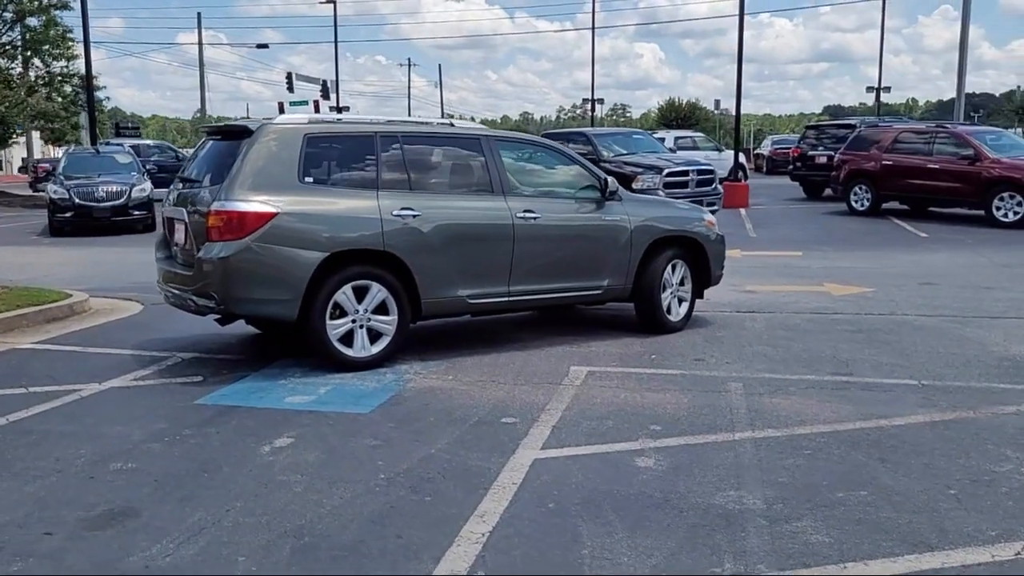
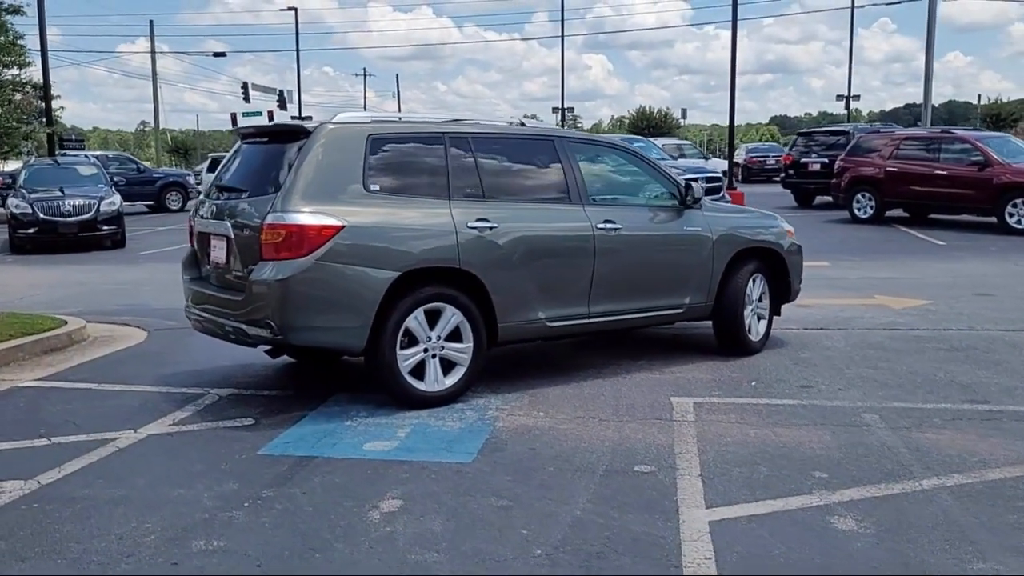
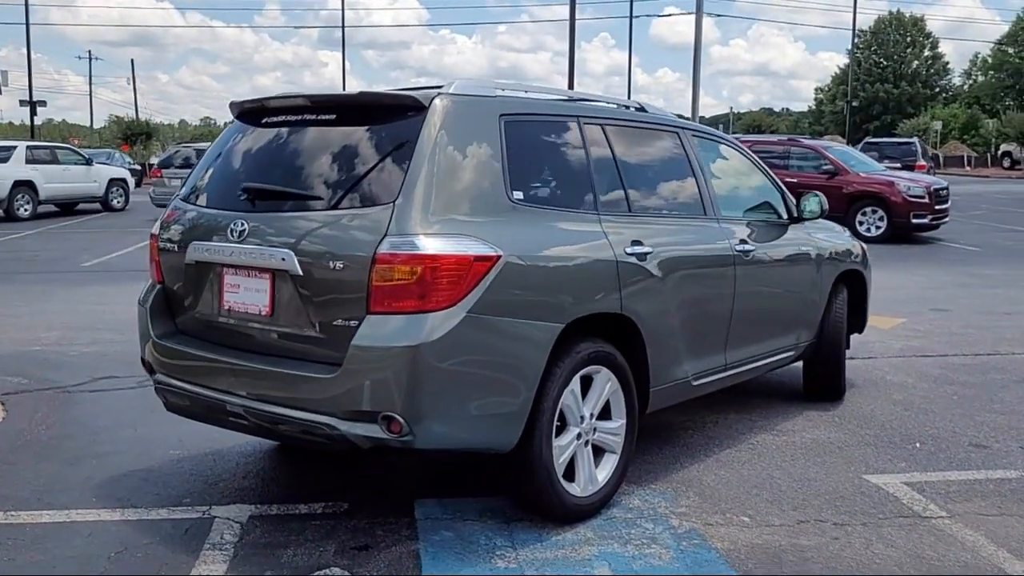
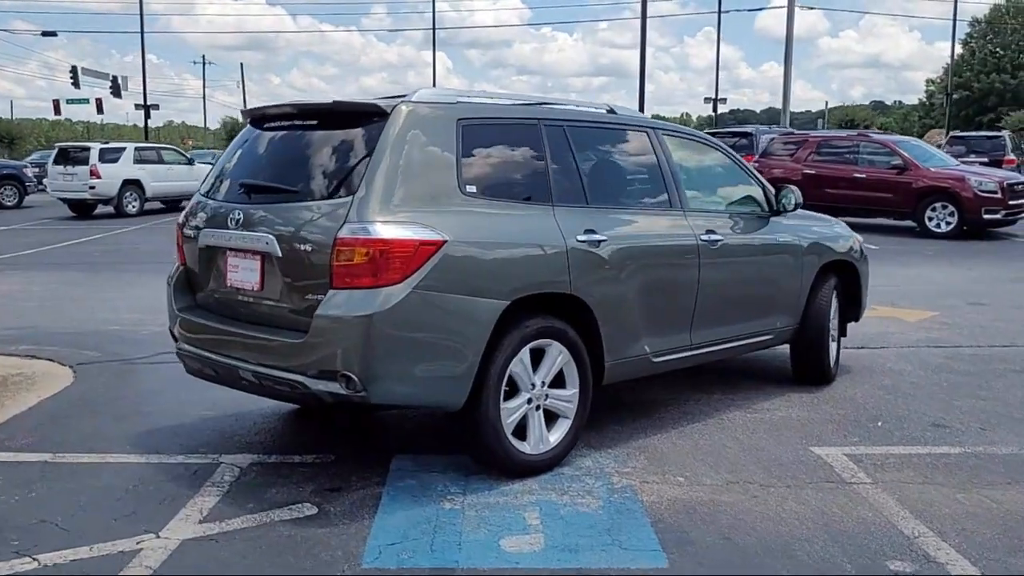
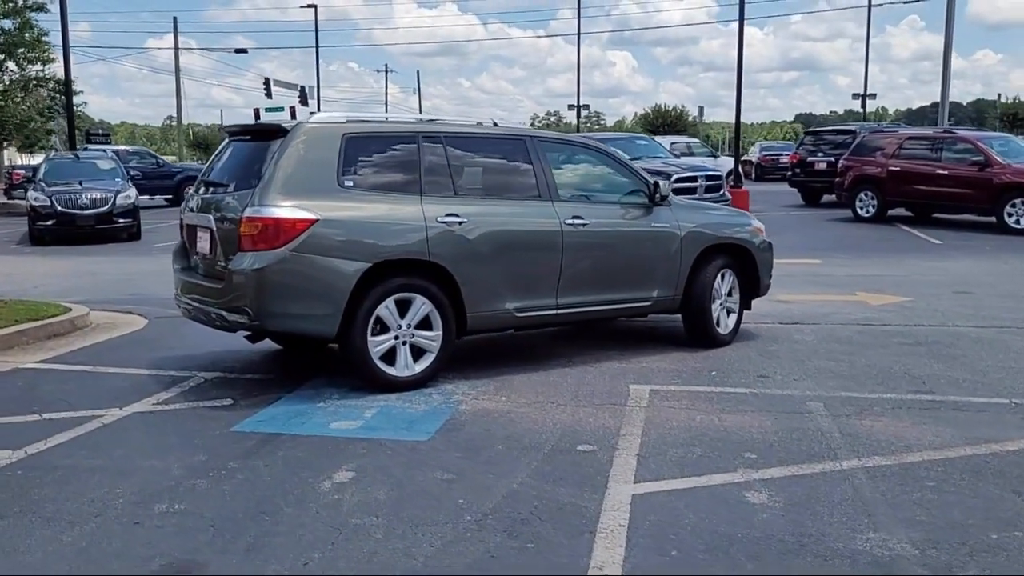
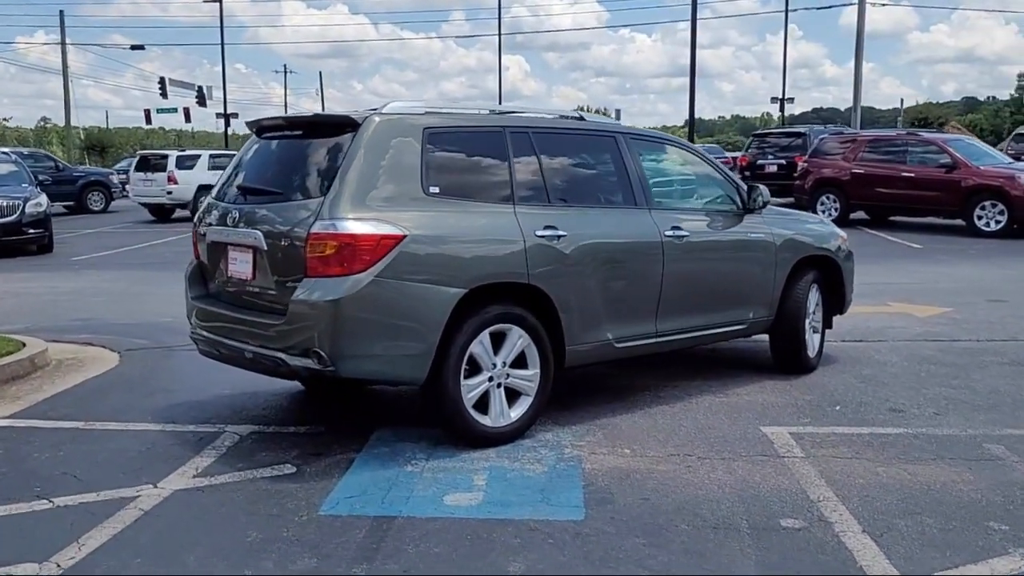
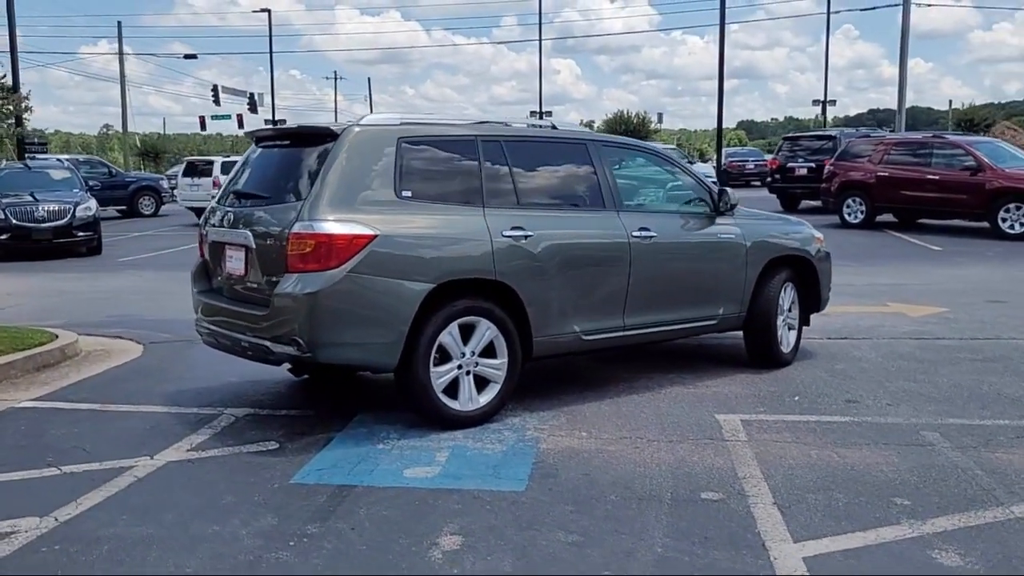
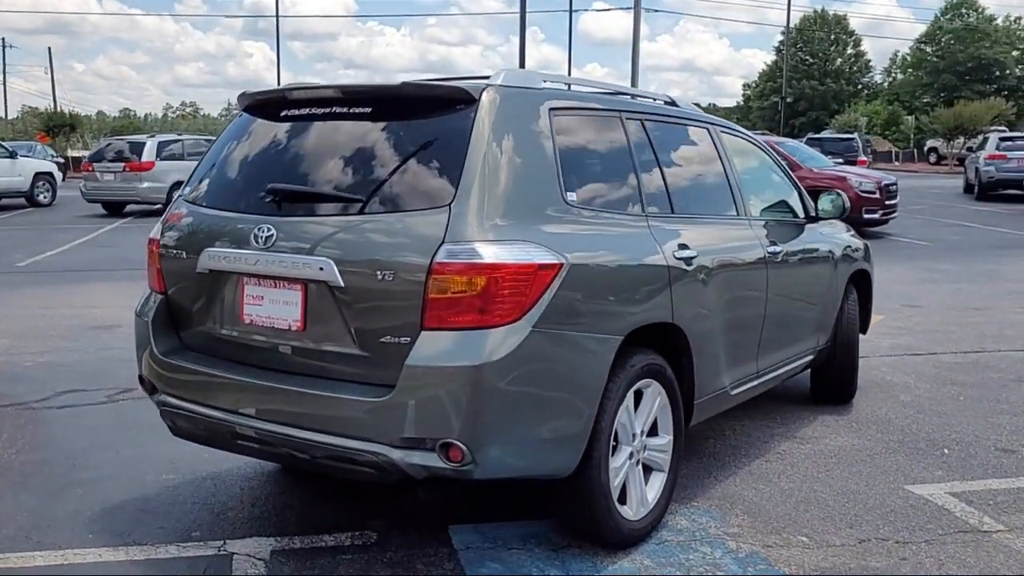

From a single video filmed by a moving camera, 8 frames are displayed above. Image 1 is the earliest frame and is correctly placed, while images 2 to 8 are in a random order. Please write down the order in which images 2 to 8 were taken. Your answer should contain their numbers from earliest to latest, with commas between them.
5, 2, 7, 6, 4, 3, 8
